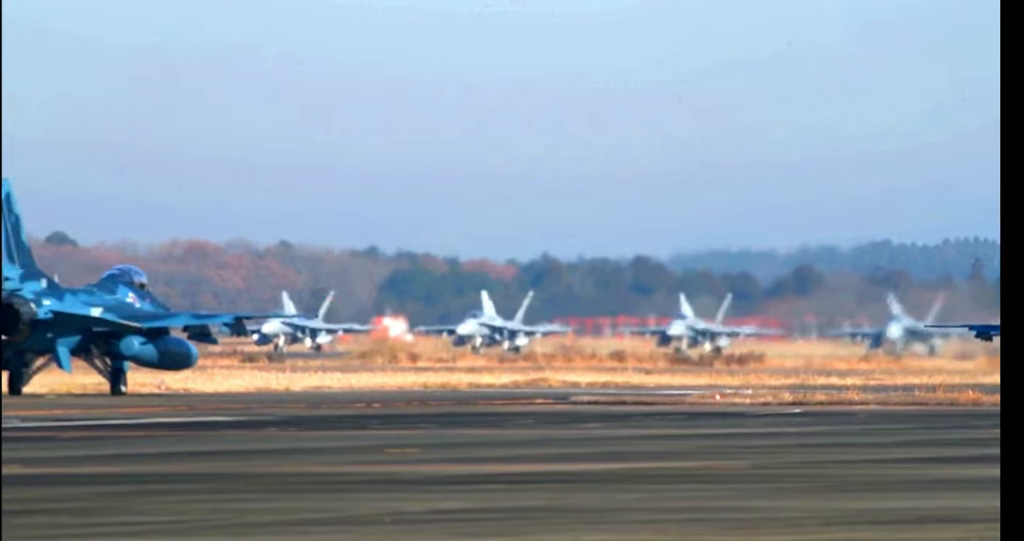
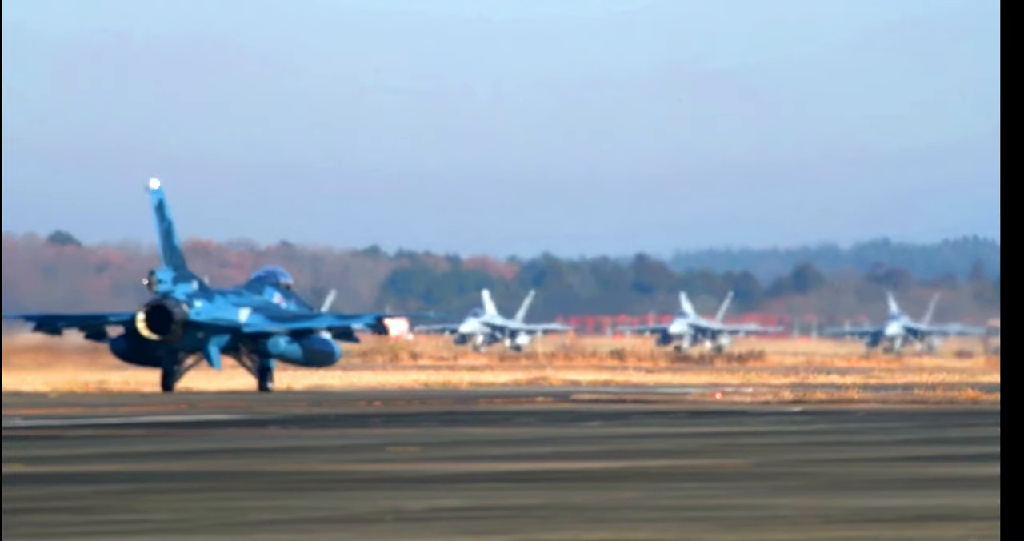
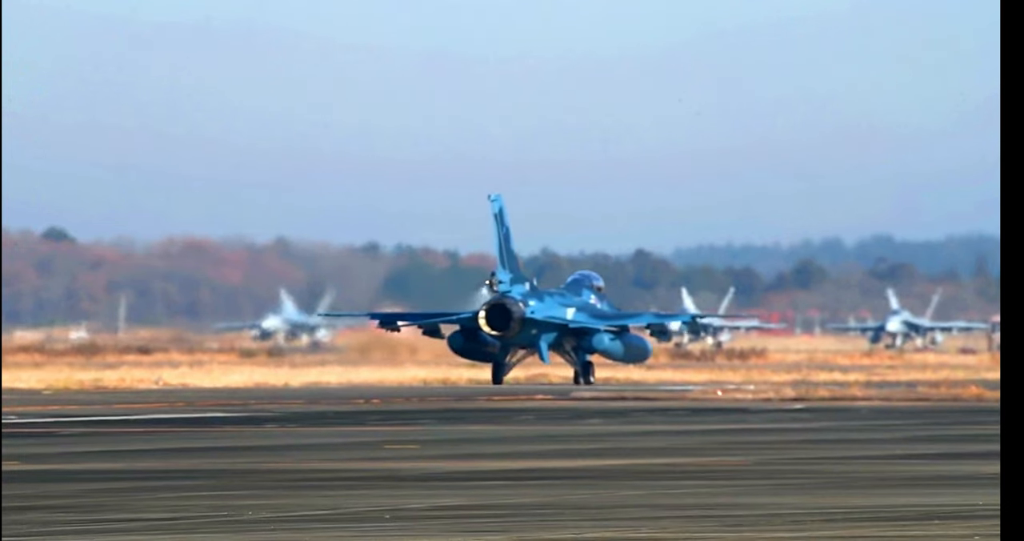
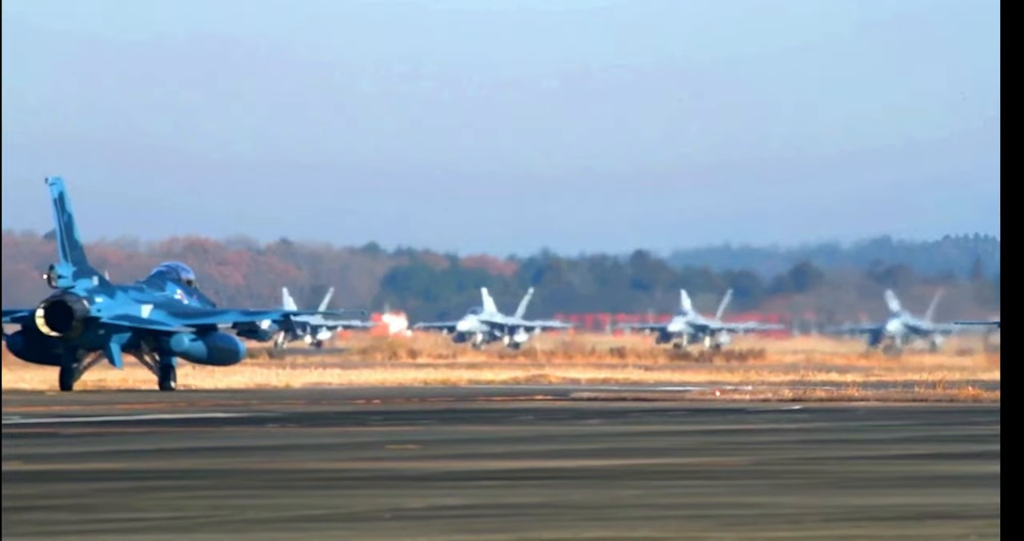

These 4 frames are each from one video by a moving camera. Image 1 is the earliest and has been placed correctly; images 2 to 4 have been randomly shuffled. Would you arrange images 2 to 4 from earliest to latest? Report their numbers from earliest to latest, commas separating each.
4, 2, 3
